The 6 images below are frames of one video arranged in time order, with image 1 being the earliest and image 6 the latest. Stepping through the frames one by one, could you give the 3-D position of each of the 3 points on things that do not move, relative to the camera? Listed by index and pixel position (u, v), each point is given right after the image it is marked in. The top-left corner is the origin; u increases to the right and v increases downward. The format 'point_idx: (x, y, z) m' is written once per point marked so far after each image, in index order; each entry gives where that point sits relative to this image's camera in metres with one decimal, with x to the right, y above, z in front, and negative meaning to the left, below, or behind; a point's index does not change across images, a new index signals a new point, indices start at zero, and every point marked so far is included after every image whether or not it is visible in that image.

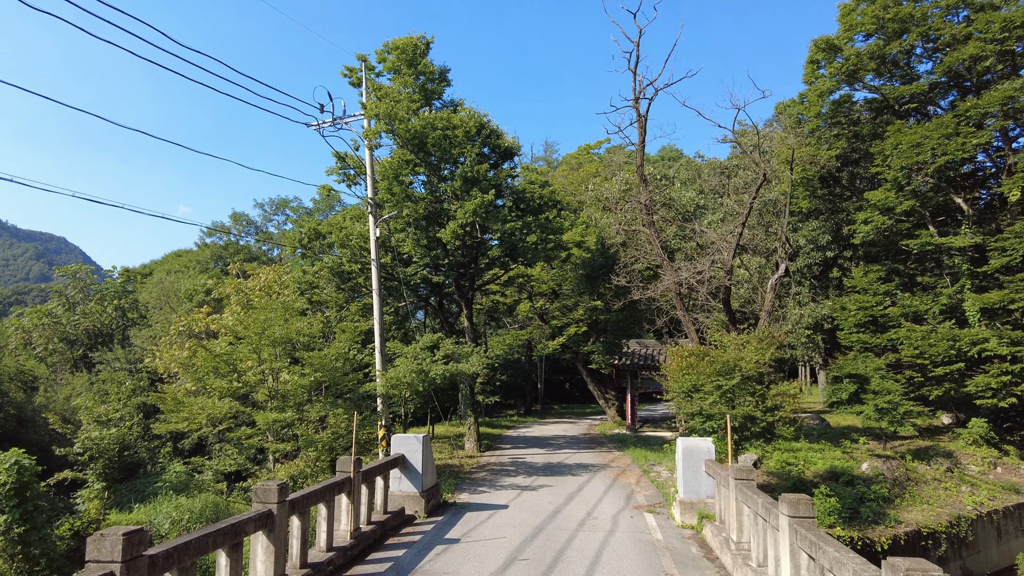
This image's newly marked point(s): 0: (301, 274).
0: (-5.4, +0.4, +16.3) m
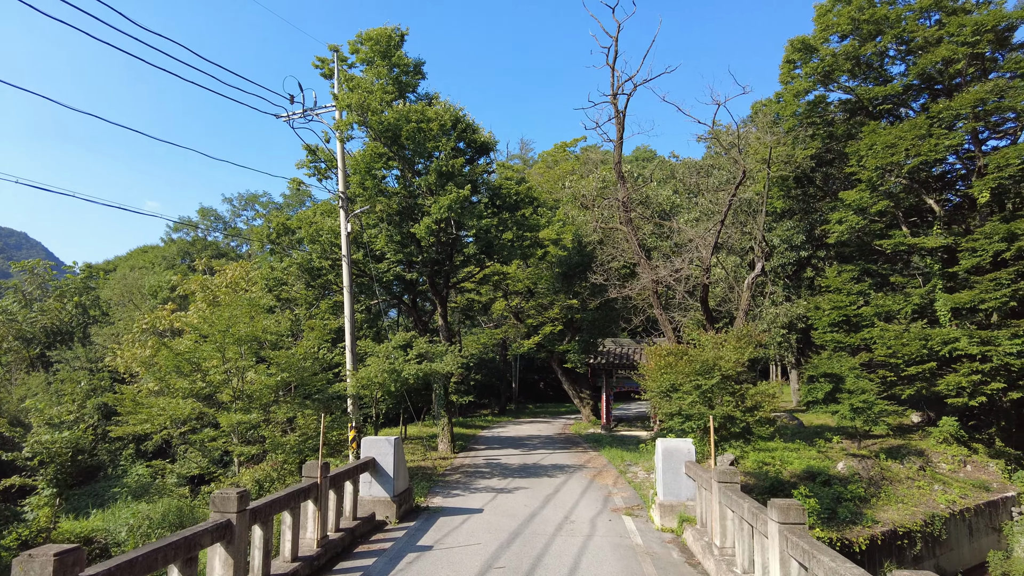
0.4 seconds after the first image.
0: (-6.0, +0.5, +15.8) m
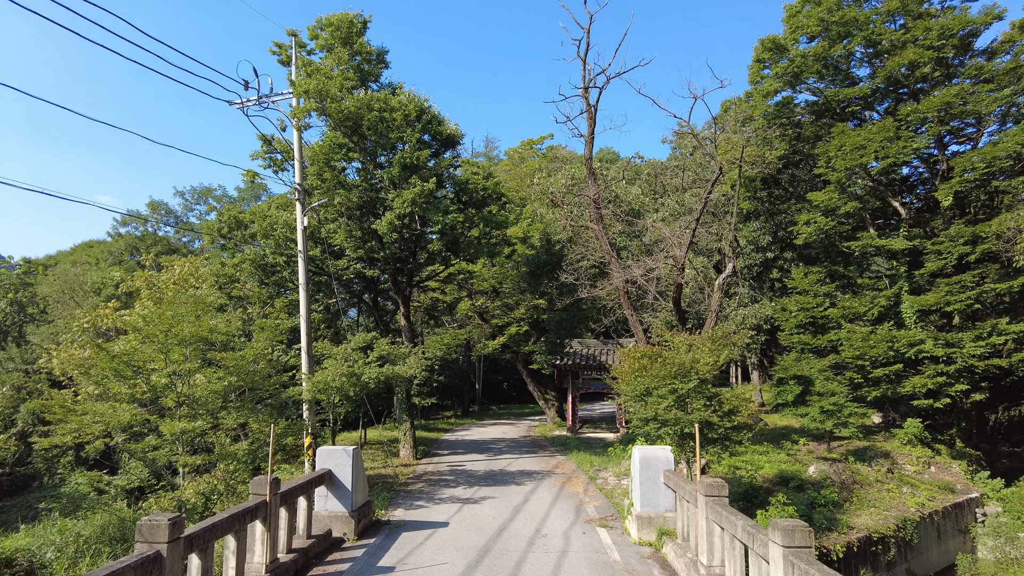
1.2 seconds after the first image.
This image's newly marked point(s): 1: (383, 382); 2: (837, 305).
0: (-6.8, +0.5, +14.9) m
1: (-2.4, -1.7, +11.7) m
2: (+8.5, -0.5, +16.8) m
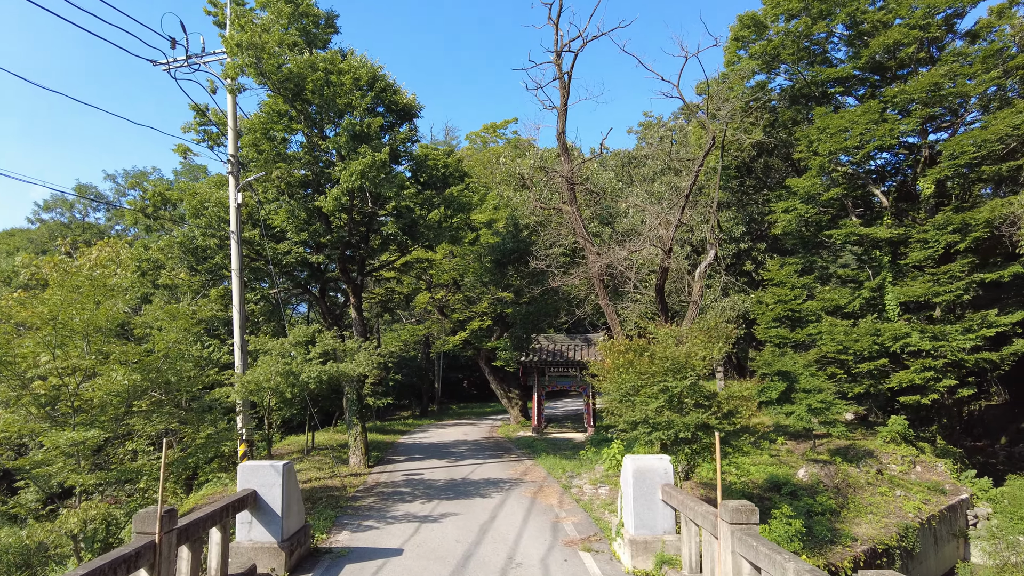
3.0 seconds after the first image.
0: (-7.6, +0.8, +13.2) m
1: (-3.0, -1.5, +10.2) m
2: (+7.6, -0.2, +16.0) m
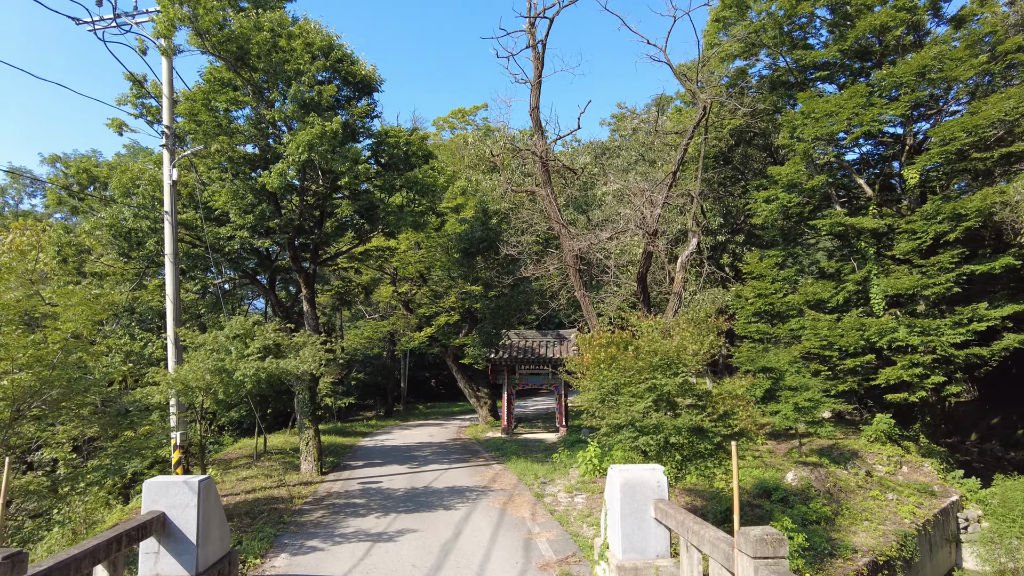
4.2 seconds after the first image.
0: (-8.1, +1.0, +11.8) m
1: (-3.4, -1.3, +9.1) m
2: (+6.9, -0.1, +15.3) m
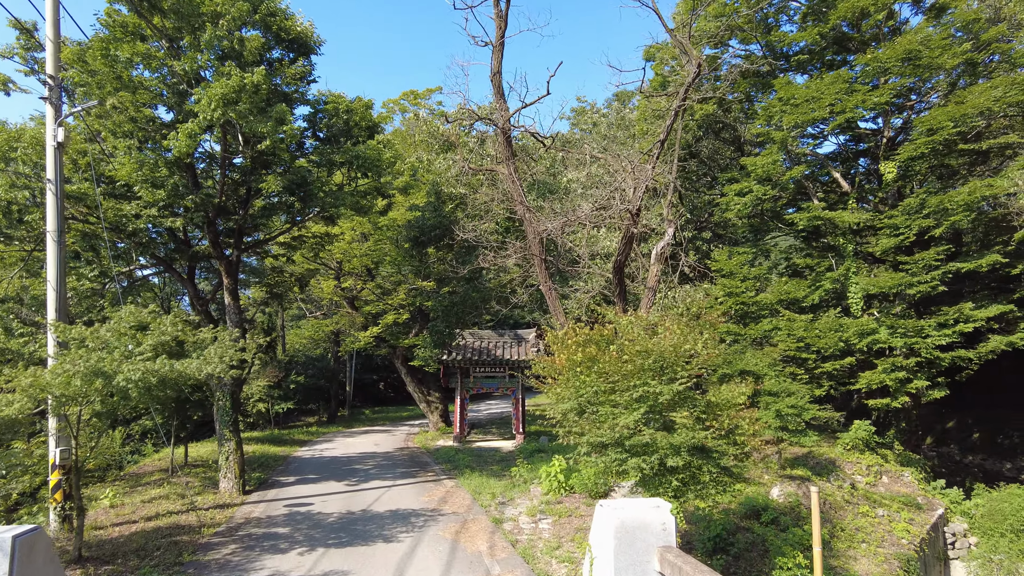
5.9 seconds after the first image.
0: (-8.8, +1.2, +9.8) m
1: (-3.9, -1.1, +7.5) m
2: (+5.9, 0.0, +14.4) m
